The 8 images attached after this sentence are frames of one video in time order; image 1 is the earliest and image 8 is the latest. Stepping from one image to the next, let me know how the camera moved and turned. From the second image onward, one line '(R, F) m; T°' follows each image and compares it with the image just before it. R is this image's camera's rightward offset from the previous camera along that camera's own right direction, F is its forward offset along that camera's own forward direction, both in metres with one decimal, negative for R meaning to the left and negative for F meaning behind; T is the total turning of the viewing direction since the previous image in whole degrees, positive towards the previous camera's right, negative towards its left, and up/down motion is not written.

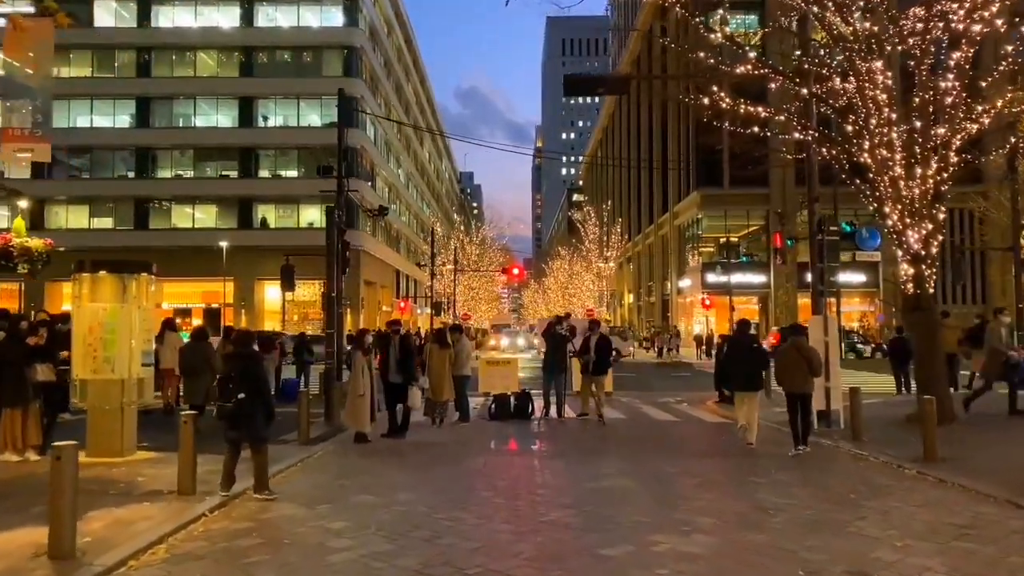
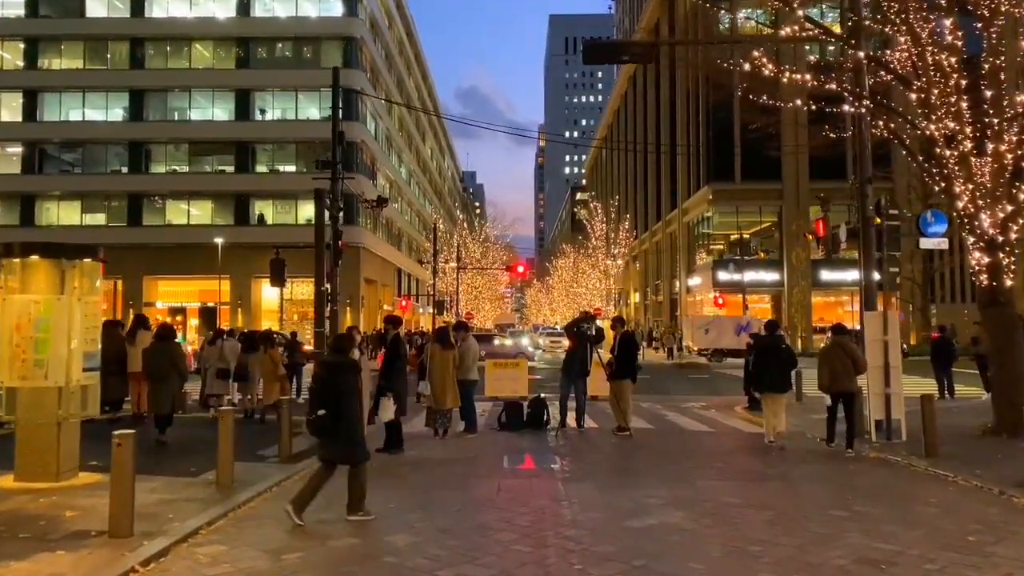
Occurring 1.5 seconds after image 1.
(-0.2, +1.9) m; 0°
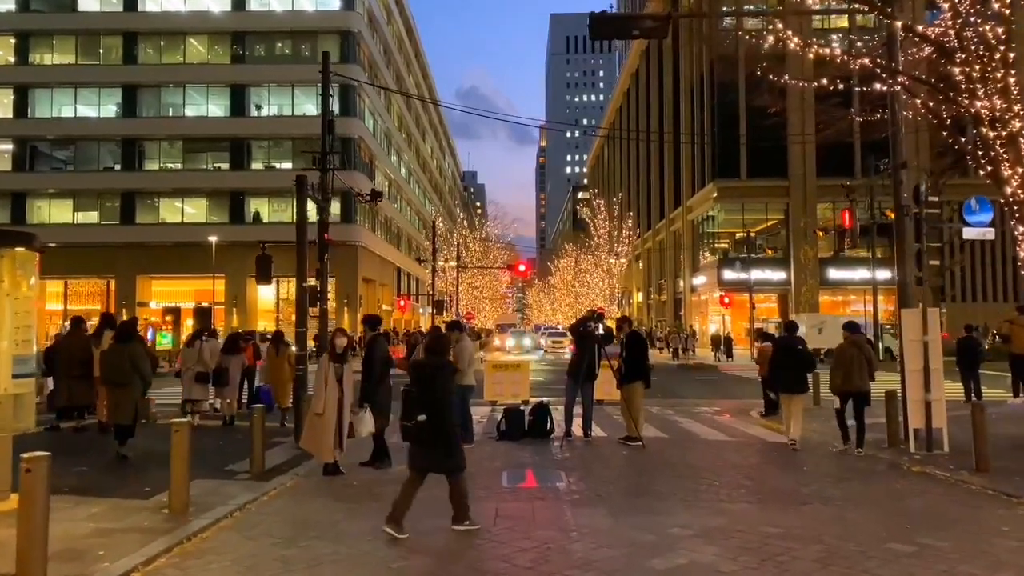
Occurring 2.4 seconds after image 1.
(0.0, +1.3) m; 0°
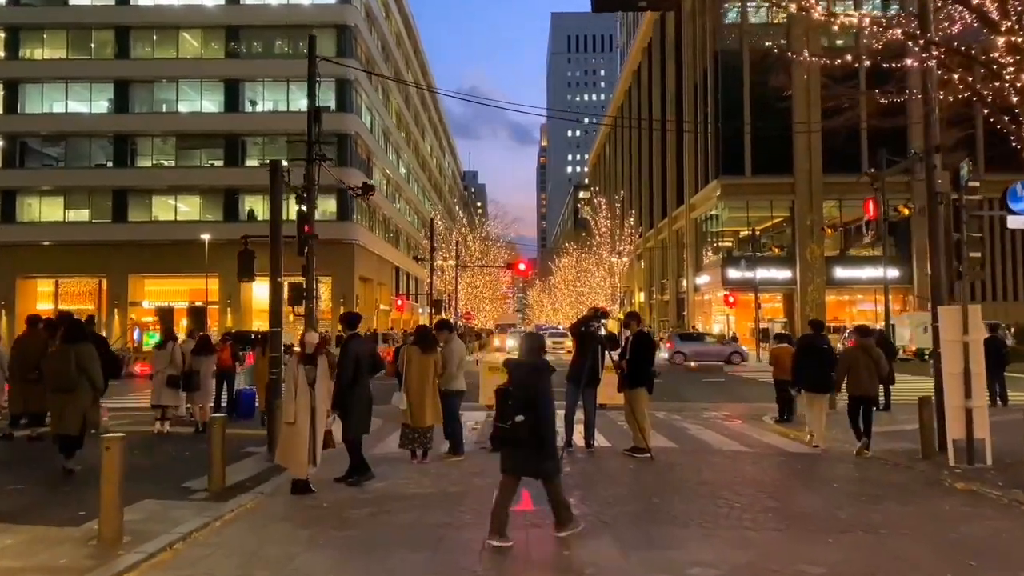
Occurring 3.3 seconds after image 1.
(+0.1, +1.2) m; 0°
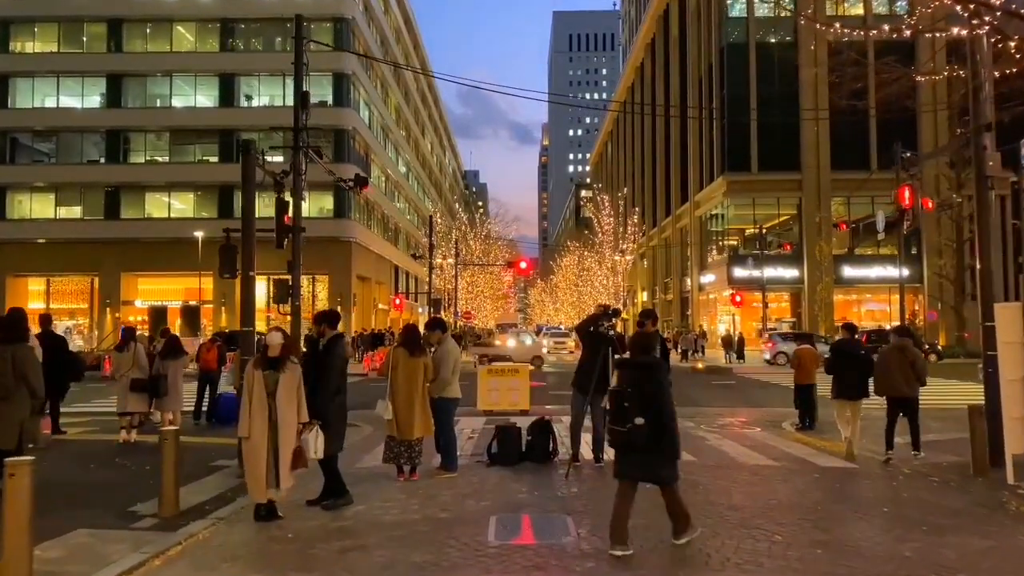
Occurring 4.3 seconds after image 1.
(0.0, +1.3) m; 0°
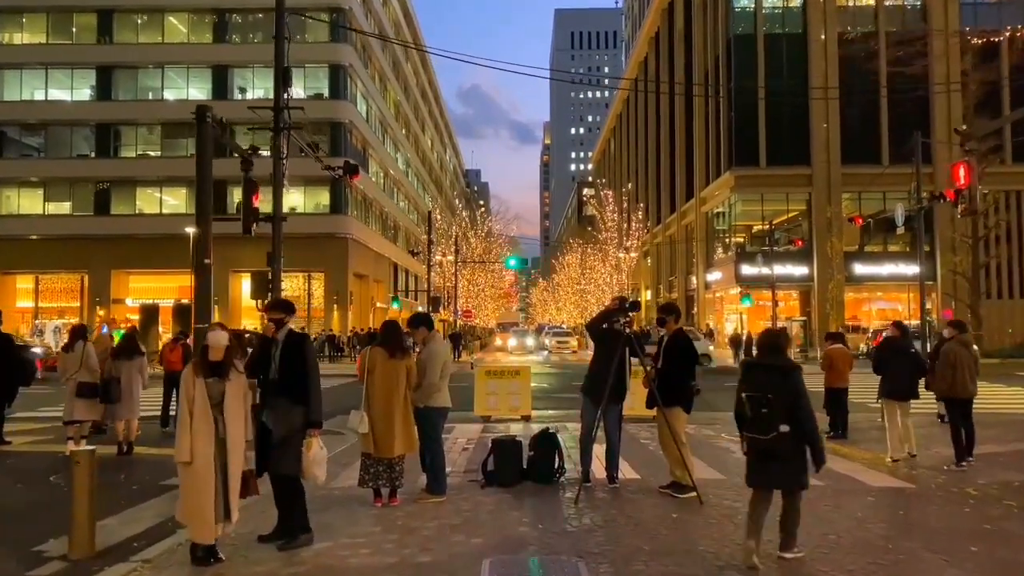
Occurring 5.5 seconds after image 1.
(0.0, +1.6) m; 0°
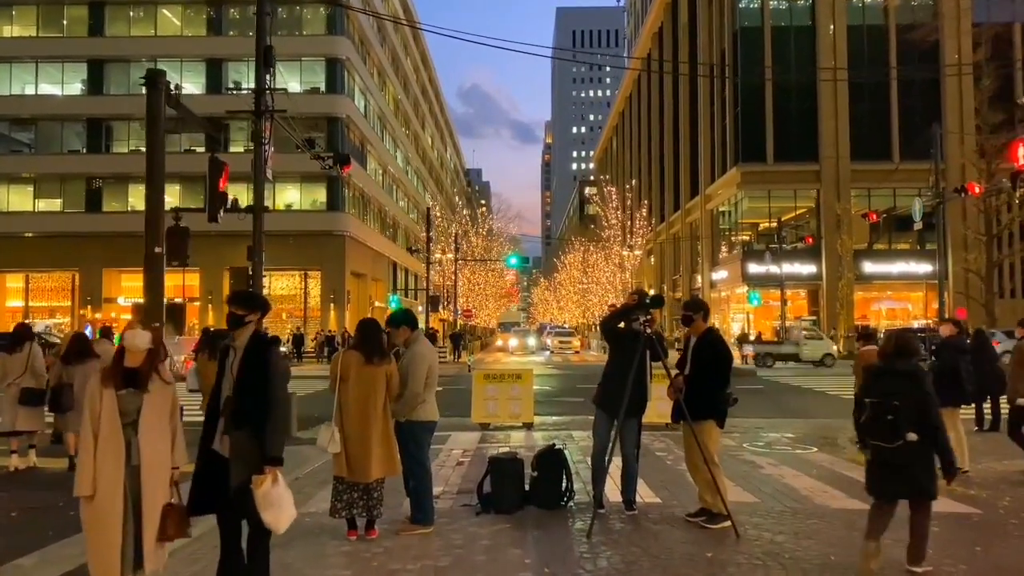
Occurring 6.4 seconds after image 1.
(0.0, +1.3) m; 0°
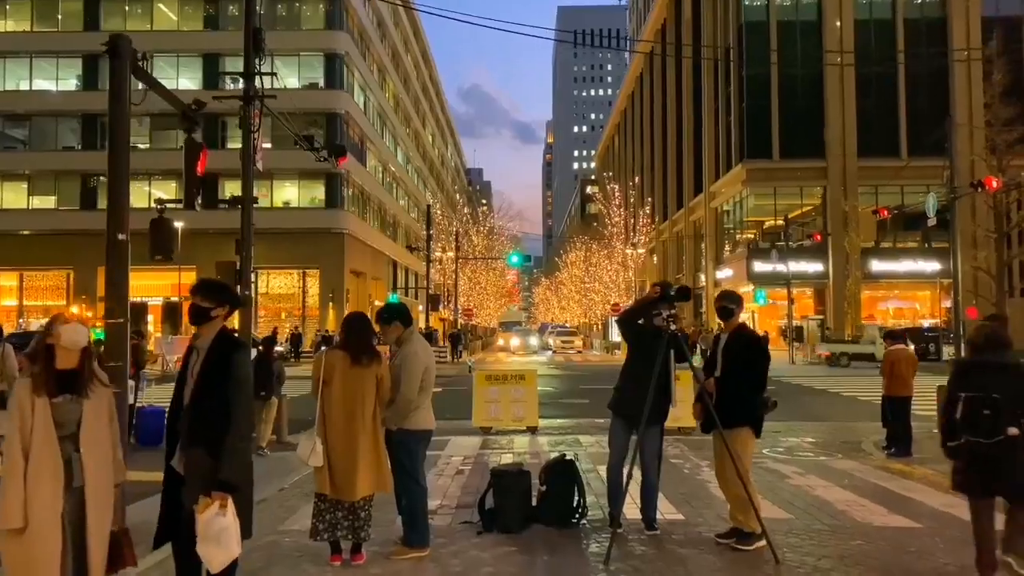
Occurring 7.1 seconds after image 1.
(0.0, +0.8) m; 0°
